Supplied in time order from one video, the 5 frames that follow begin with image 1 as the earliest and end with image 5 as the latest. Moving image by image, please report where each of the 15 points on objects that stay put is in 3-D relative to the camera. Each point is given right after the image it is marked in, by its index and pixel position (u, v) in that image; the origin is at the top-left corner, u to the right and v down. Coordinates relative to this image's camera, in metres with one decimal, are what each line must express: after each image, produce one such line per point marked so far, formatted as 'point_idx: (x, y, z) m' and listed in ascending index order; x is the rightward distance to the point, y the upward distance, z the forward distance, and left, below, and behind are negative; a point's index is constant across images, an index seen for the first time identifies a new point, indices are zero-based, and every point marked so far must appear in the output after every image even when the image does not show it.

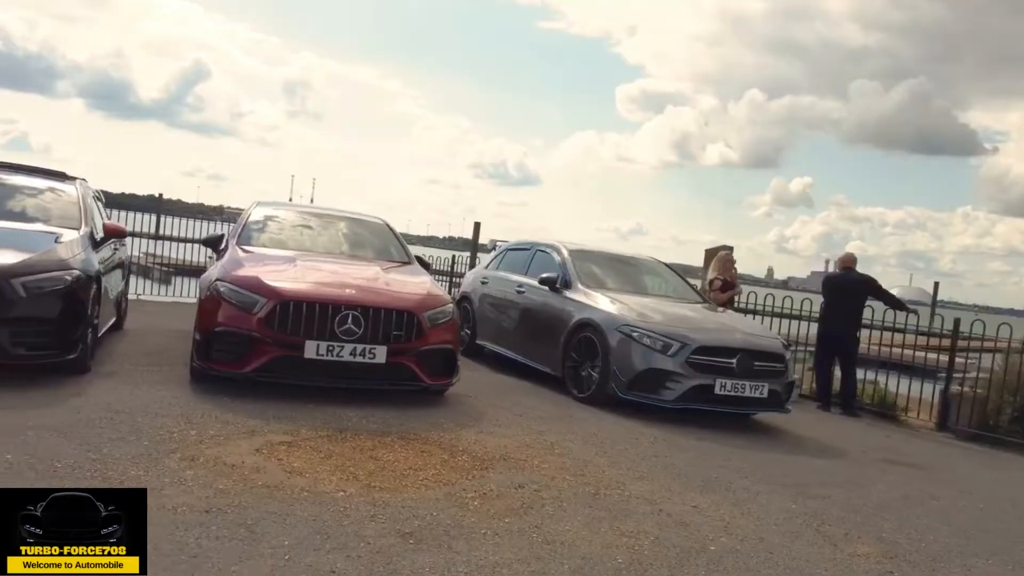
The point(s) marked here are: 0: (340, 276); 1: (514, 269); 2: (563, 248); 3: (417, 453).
0: (-1.2, +0.1, +6.7) m
1: (0.0, +0.2, +9.8) m
2: (+0.5, +0.4, +9.2) m
3: (-0.5, -0.9, +5.0) m
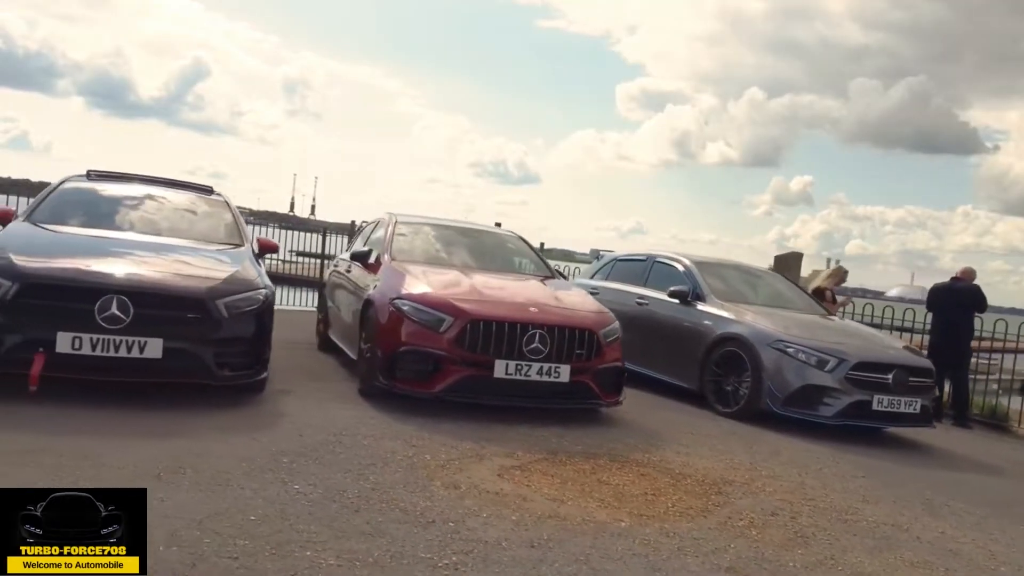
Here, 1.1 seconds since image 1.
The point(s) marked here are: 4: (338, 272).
0: (0.0, 0.0, +6.7) m
1: (+1.2, +0.1, +9.8) m
2: (+1.7, +0.3, +9.2) m
3: (+0.7, -1.0, +5.0) m
4: (-1.7, +0.2, +9.1) m
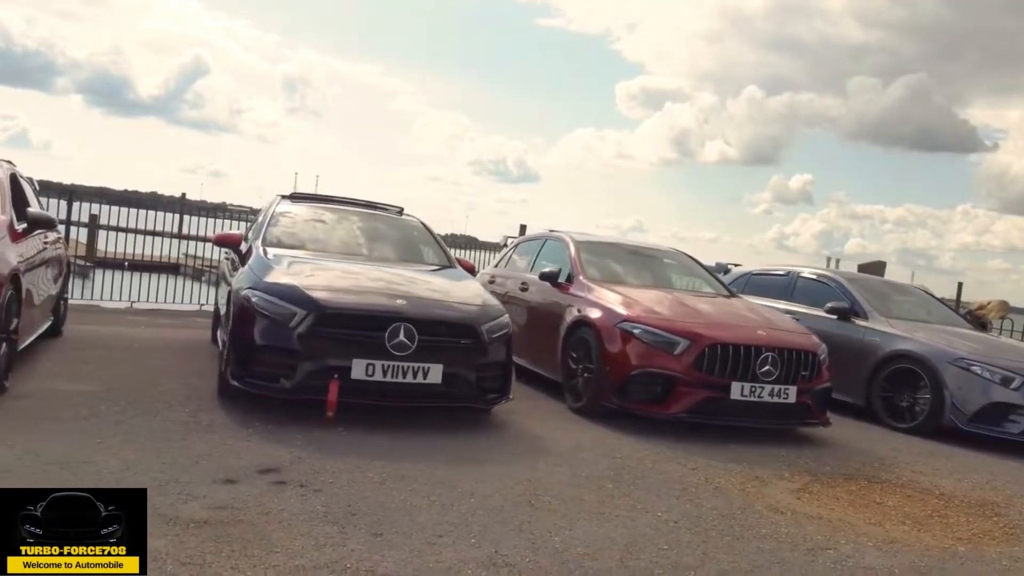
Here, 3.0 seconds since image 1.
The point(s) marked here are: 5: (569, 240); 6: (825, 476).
0: (+1.5, -0.2, +6.9) m
1: (+2.7, -0.1, +10.0) m
2: (+3.2, +0.1, +9.4) m
3: (+2.2, -1.1, +5.2) m
4: (-0.2, 0.0, +9.3) m
5: (+0.5, +0.4, +8.3) m
6: (+1.8, -1.1, +5.5) m
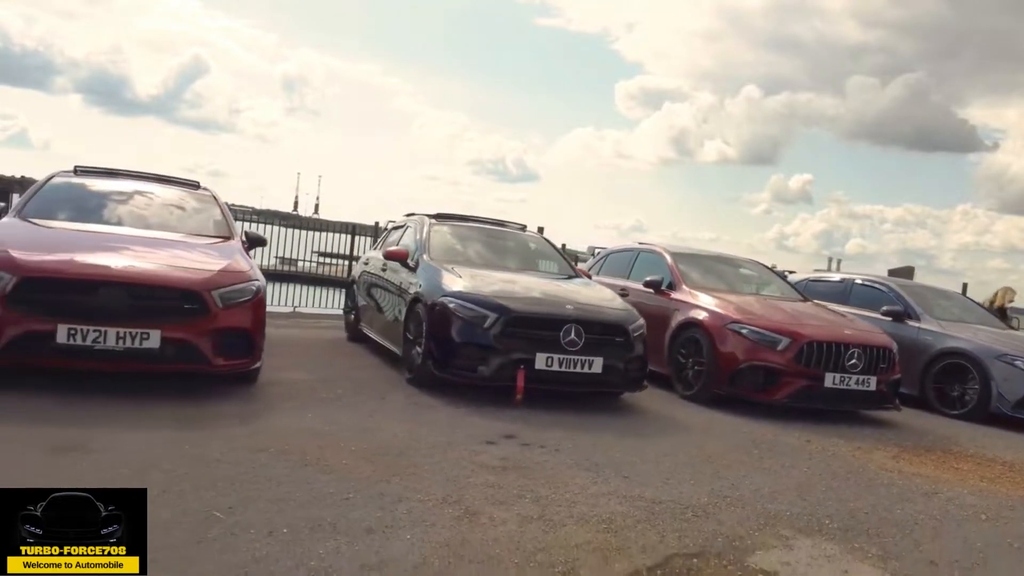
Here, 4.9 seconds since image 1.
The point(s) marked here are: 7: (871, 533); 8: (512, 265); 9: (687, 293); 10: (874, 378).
0: (+2.5, -0.2, +8.2) m
1: (+3.7, -0.1, +11.3) m
2: (+4.2, +0.1, +10.7) m
3: (+3.2, -1.2, +6.5) m
4: (+0.9, 0.0, +10.7) m
5: (+1.5, +0.4, +9.6) m
6: (+2.8, -1.1, +6.8) m
7: (+1.6, -1.1, +4.2) m
8: (0.0, +0.2, +8.9) m
9: (+1.6, -0.1, +8.7) m
10: (+2.9, -0.7, +7.6) m
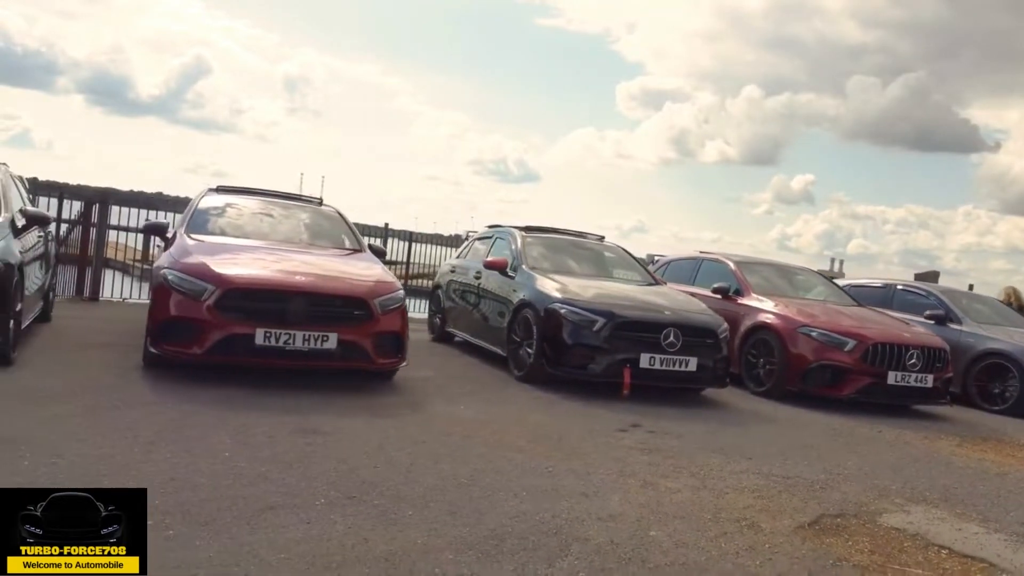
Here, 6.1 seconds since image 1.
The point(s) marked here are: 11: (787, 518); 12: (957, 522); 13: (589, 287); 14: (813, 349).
0: (+3.3, -0.3, +9.1) m
1: (+4.6, -0.2, +12.2) m
2: (+5.0, 0.0, +11.6) m
3: (+4.0, -1.3, +7.4) m
4: (+1.7, -0.1, +11.5) m
5: (+2.4, +0.3, +10.5) m
6: (+3.6, -1.2, +7.7) m
7: (+2.4, -1.1, +5.0) m
8: (+0.9, +0.2, +9.7) m
9: (+2.4, -0.1, +9.6) m
10: (+3.7, -0.8, +8.5) m
11: (+1.2, -1.0, +4.2) m
12: (+2.1, -1.1, +4.6) m
13: (+0.7, 0.0, +8.3) m
14: (+2.6, -0.5, +8.5) m
